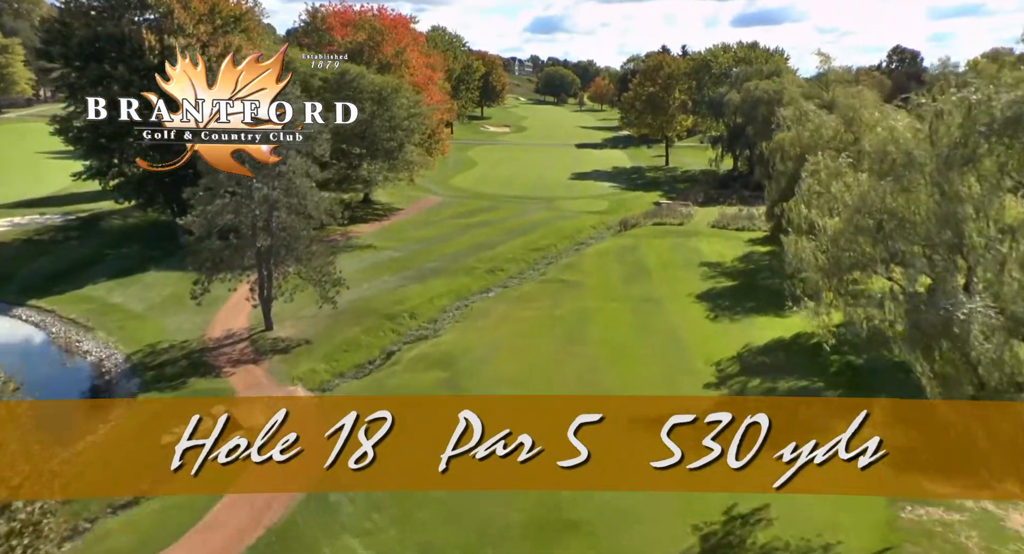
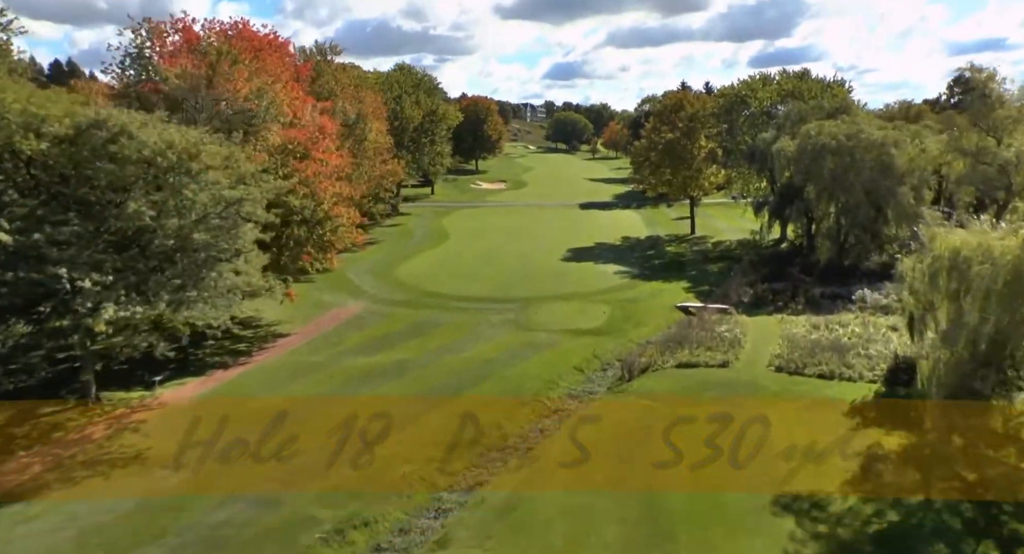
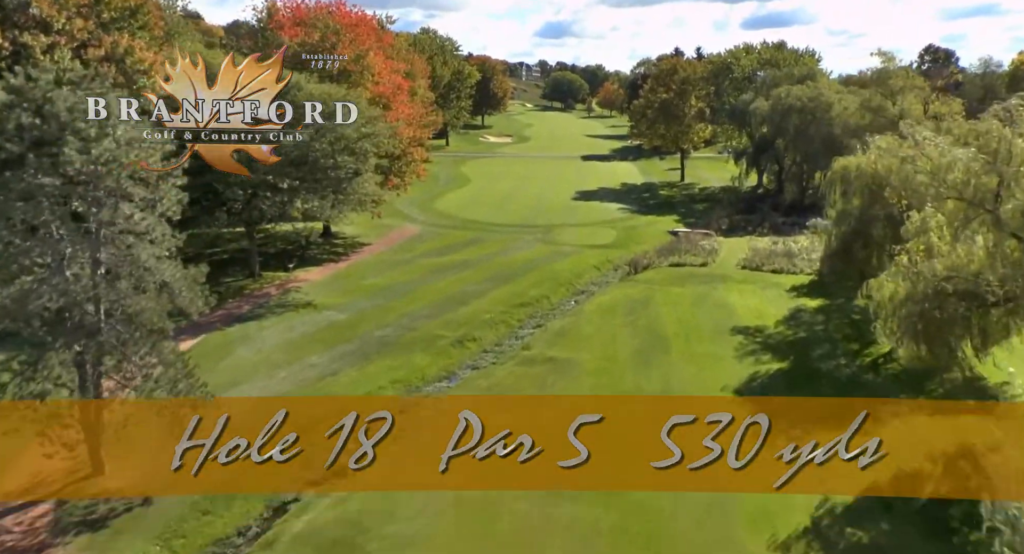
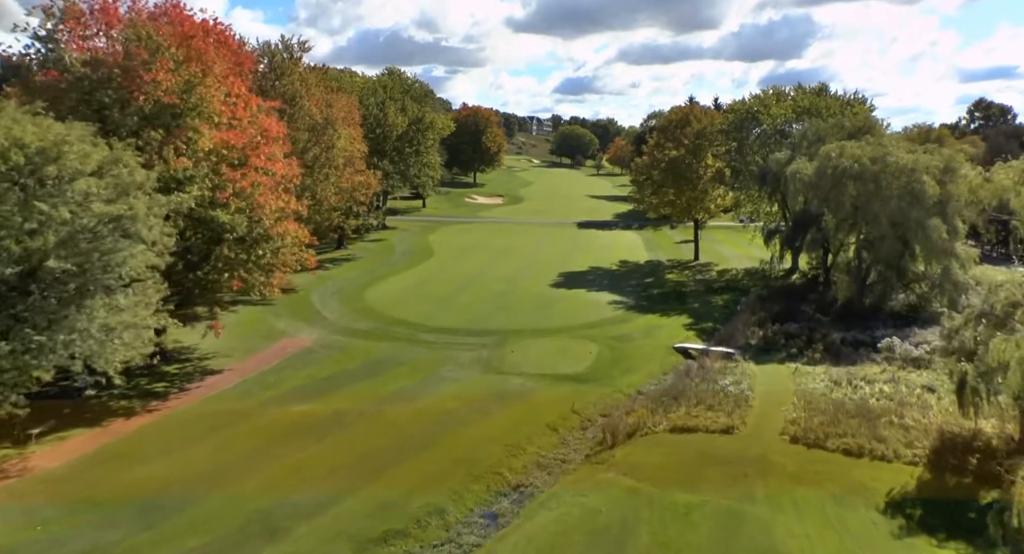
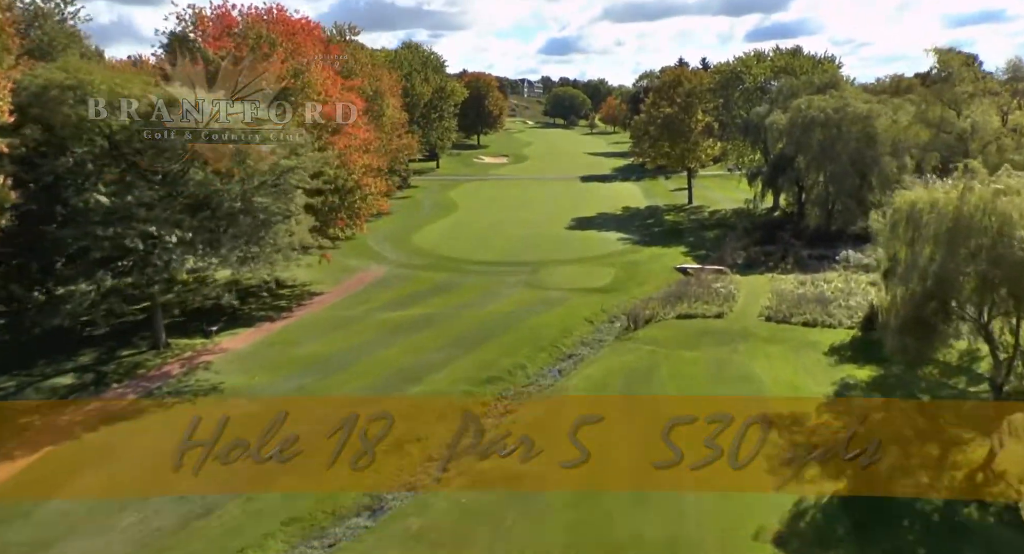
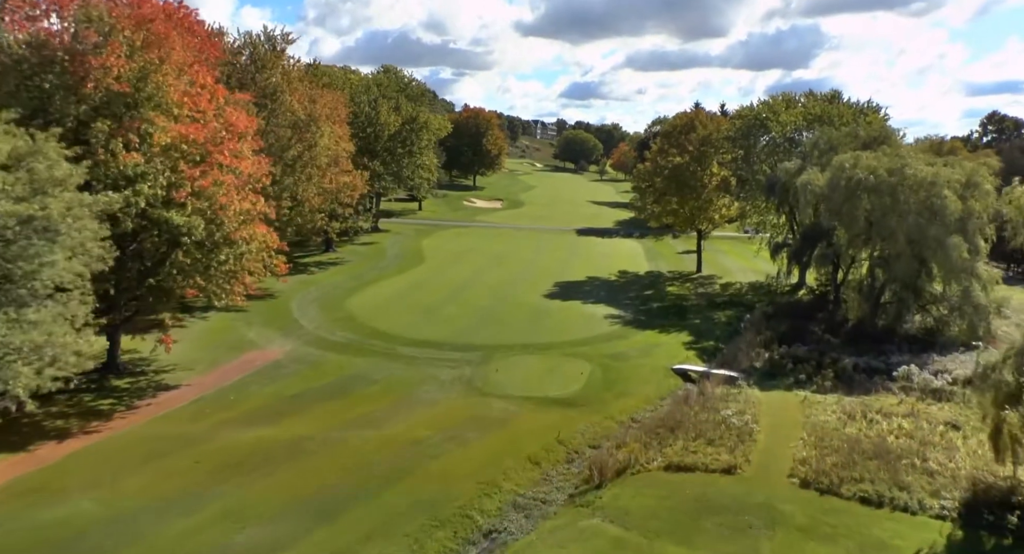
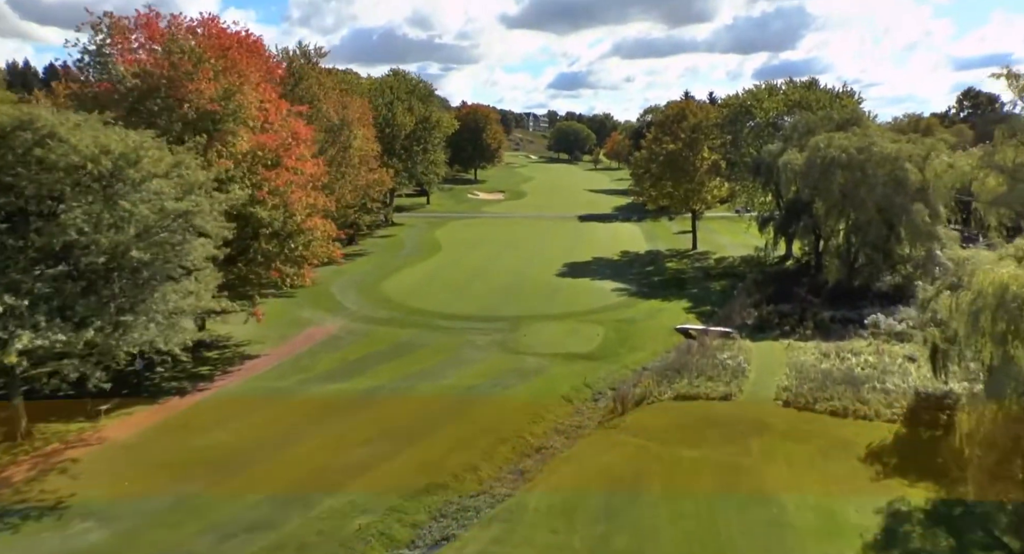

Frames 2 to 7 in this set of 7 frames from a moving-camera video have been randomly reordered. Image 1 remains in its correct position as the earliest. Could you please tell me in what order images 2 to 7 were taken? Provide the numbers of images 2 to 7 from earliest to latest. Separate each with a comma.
3, 5, 2, 7, 4, 6
